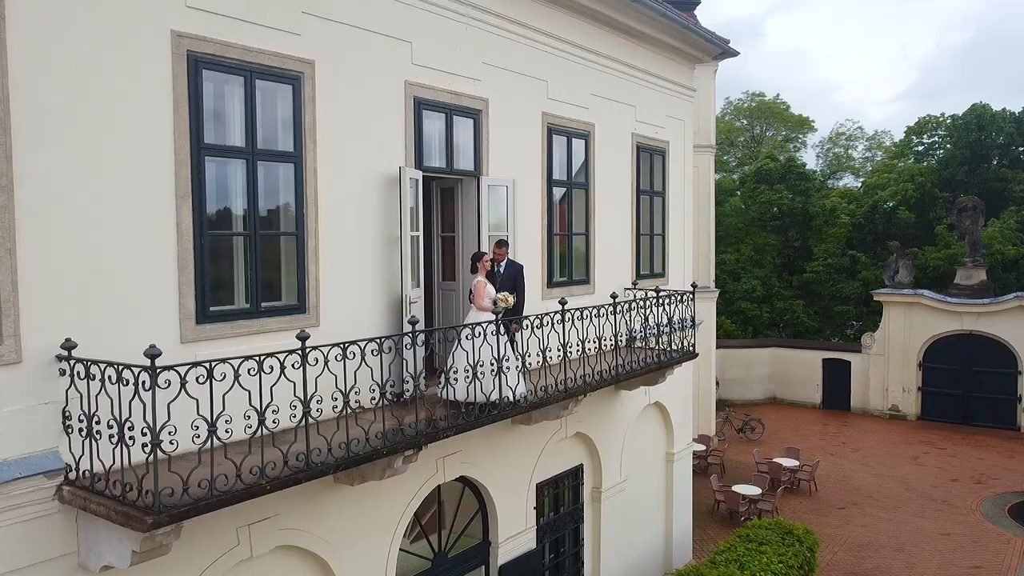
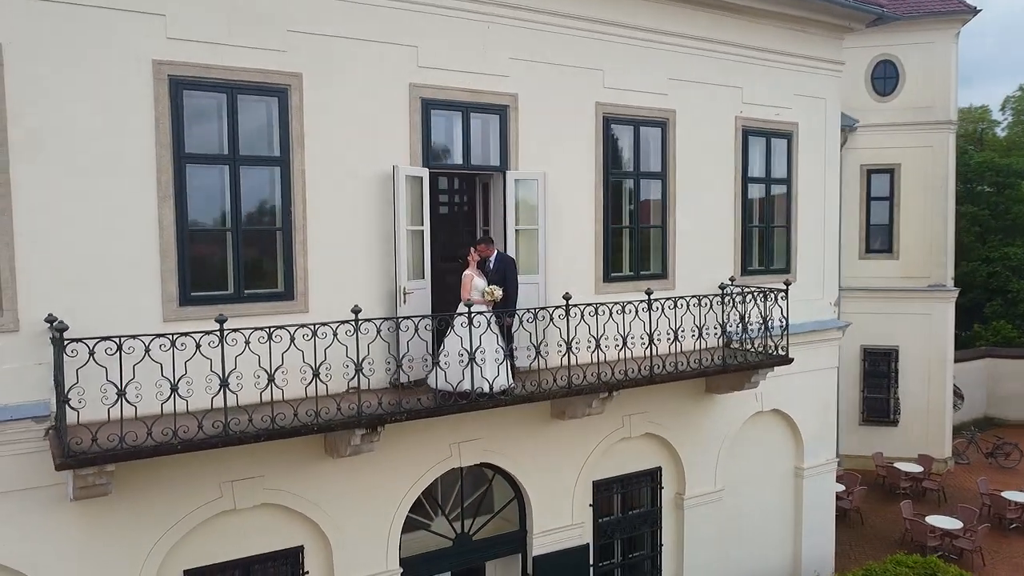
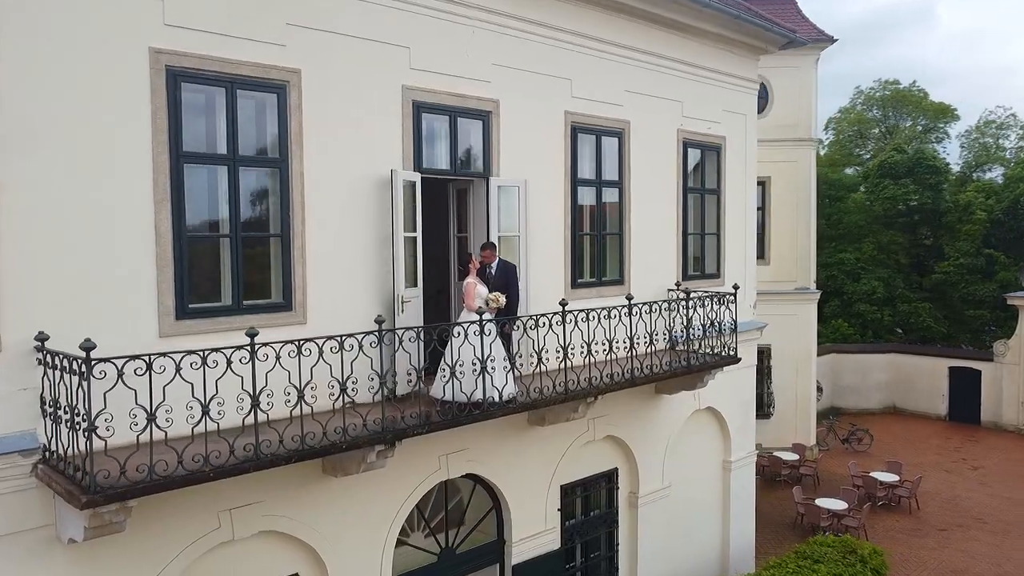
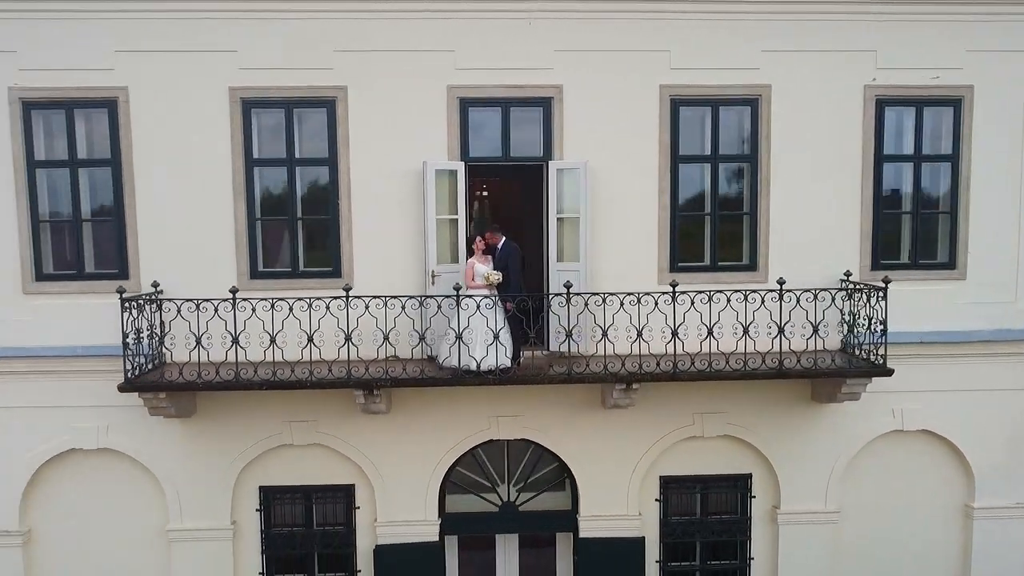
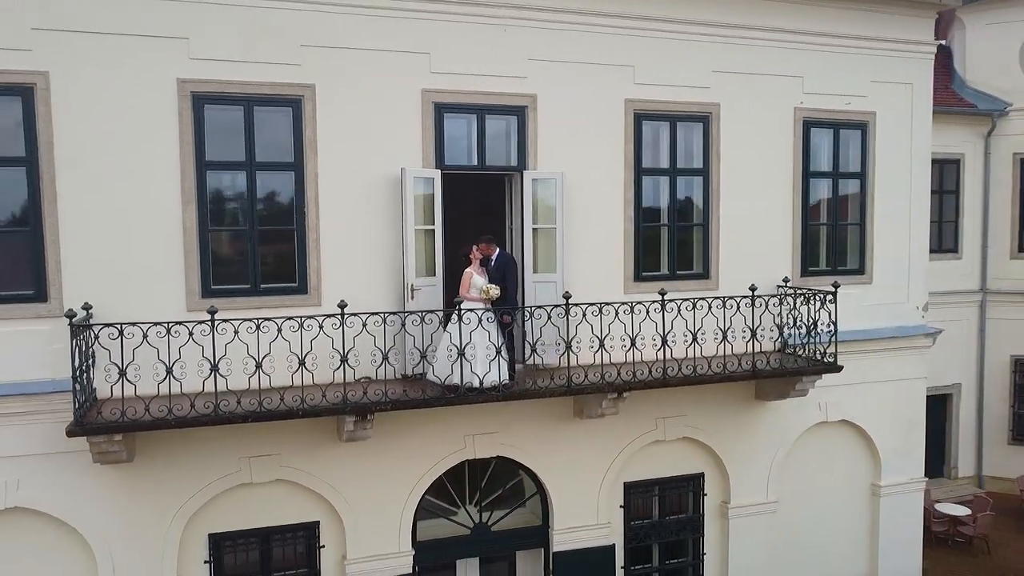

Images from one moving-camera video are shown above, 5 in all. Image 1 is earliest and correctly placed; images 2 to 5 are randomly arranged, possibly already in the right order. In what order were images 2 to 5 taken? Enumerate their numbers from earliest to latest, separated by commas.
3, 2, 5, 4
